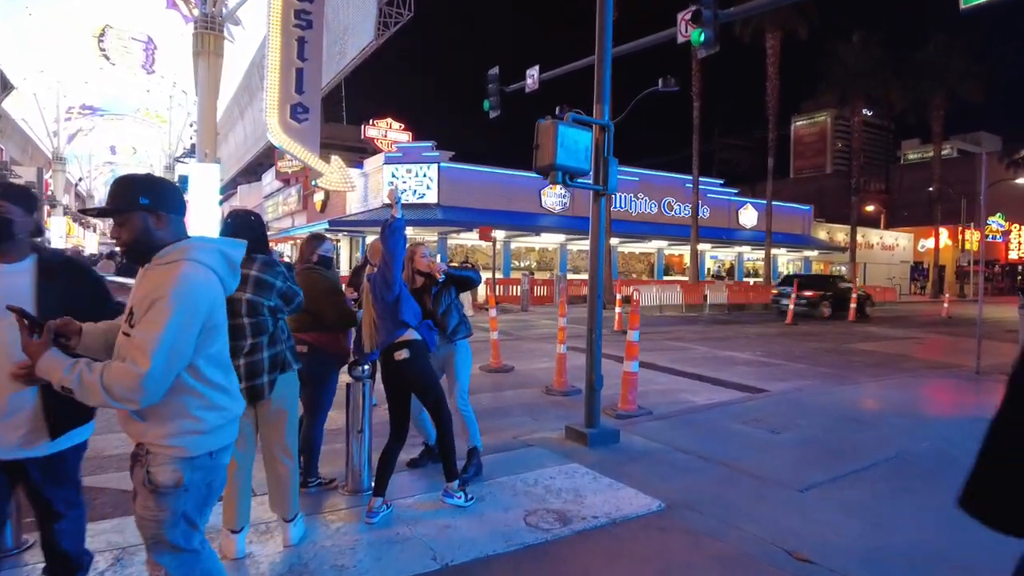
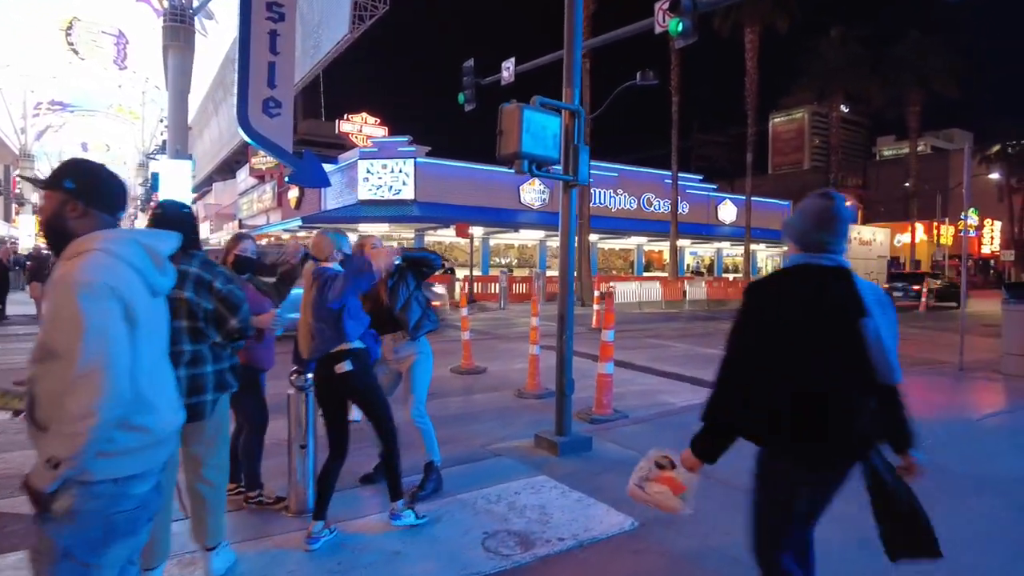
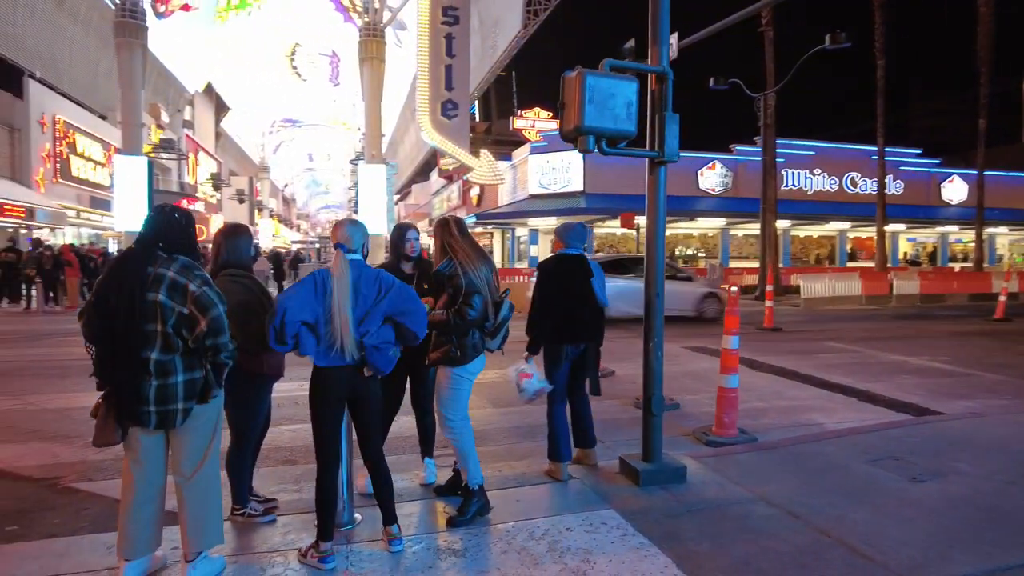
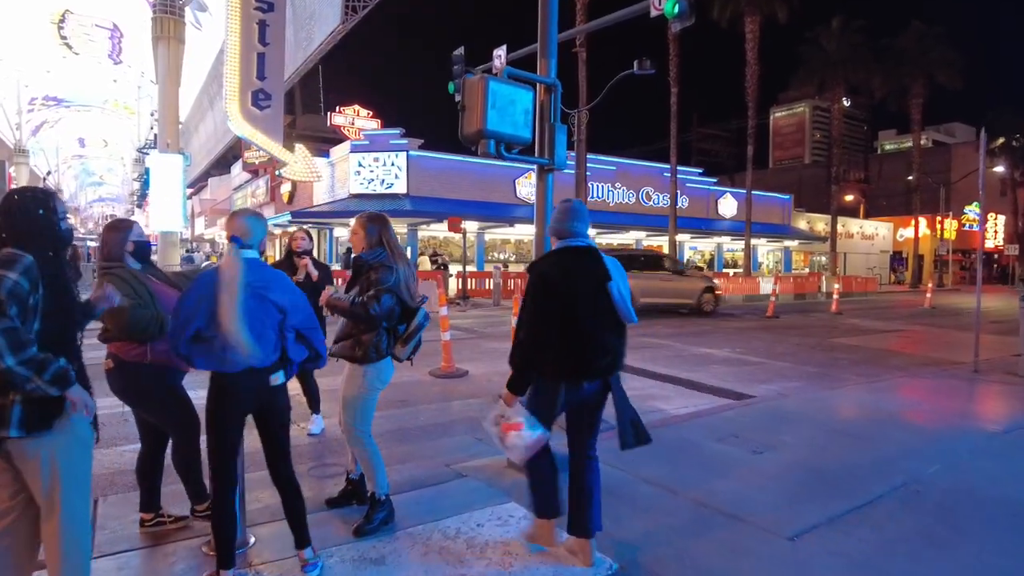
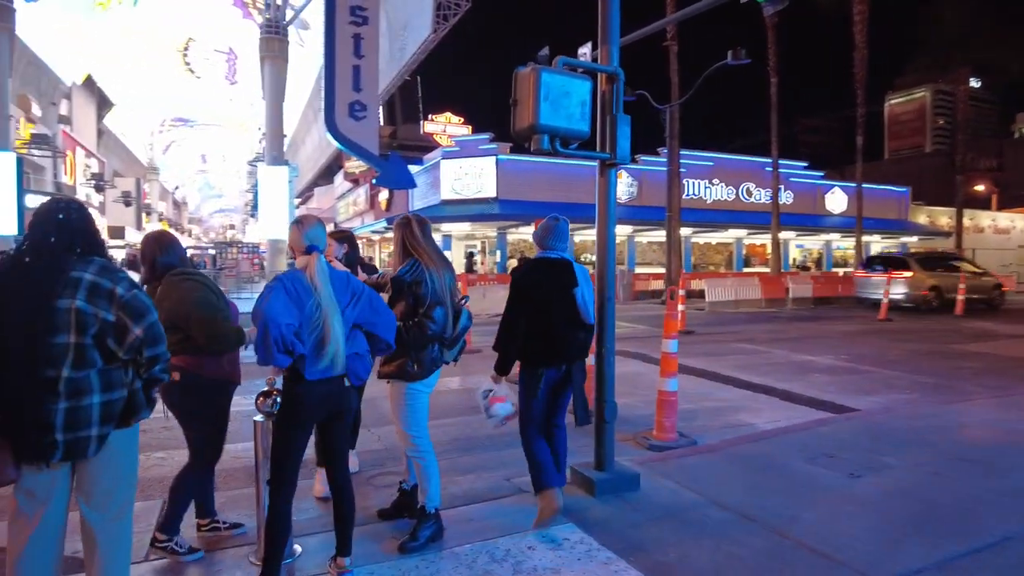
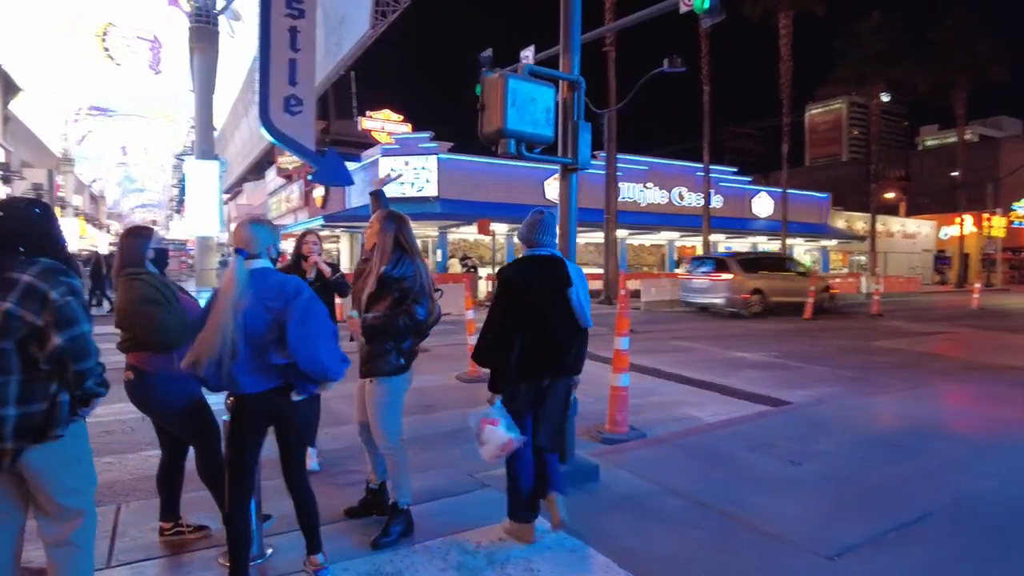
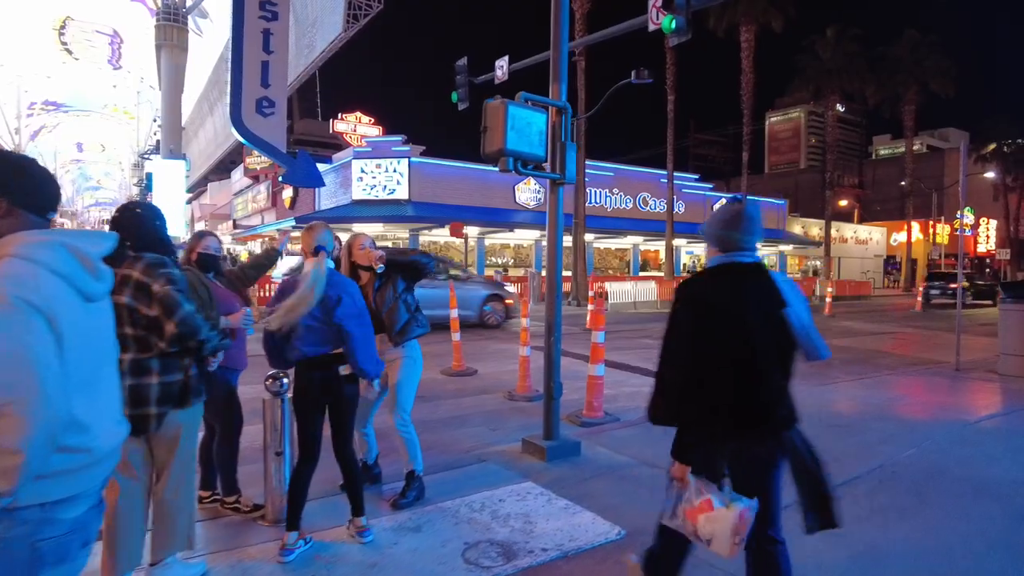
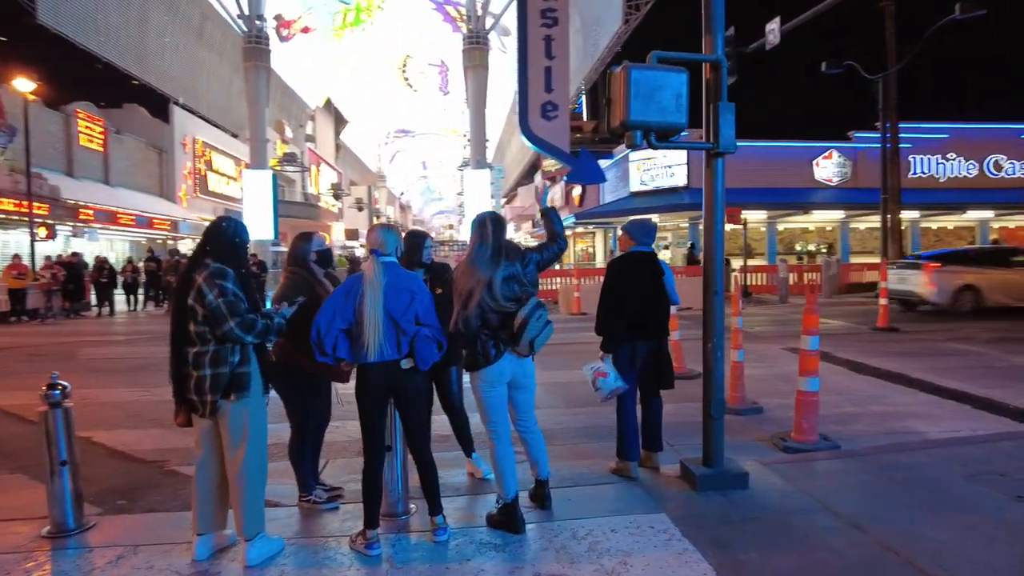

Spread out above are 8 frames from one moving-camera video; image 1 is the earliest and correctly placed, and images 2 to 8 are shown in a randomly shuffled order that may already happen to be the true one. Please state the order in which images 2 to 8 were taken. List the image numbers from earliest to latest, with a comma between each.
2, 7, 4, 6, 5, 3, 8
